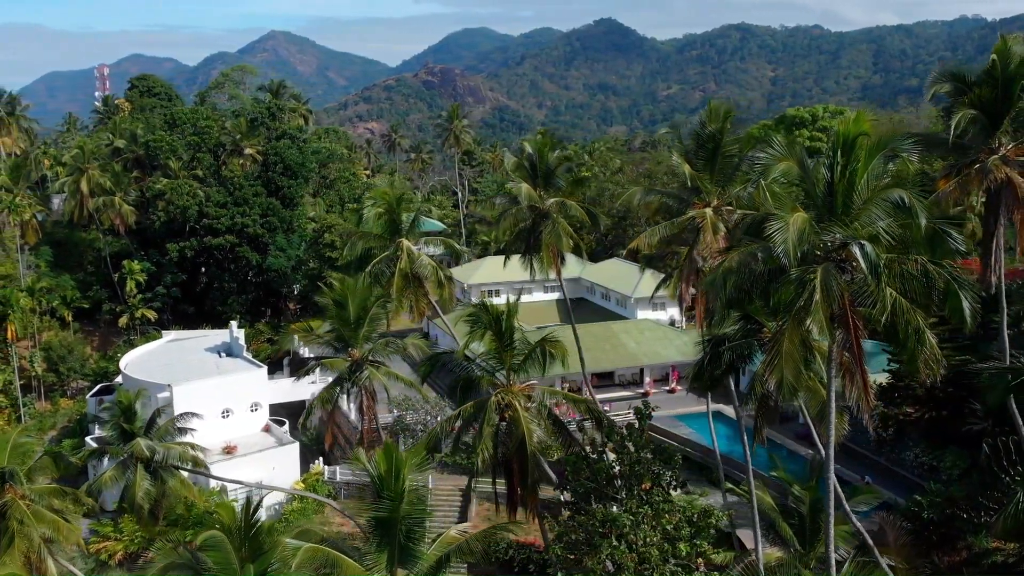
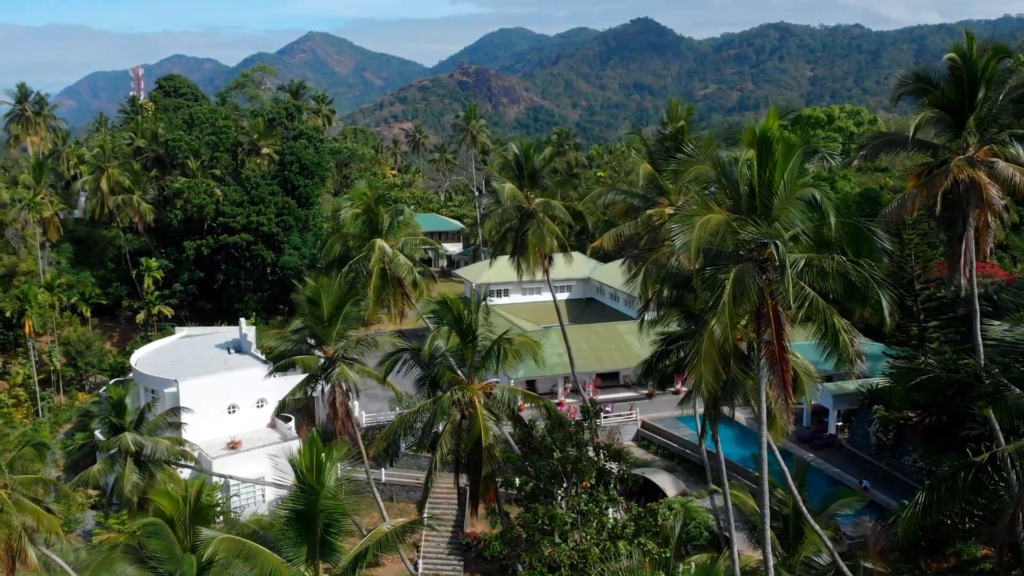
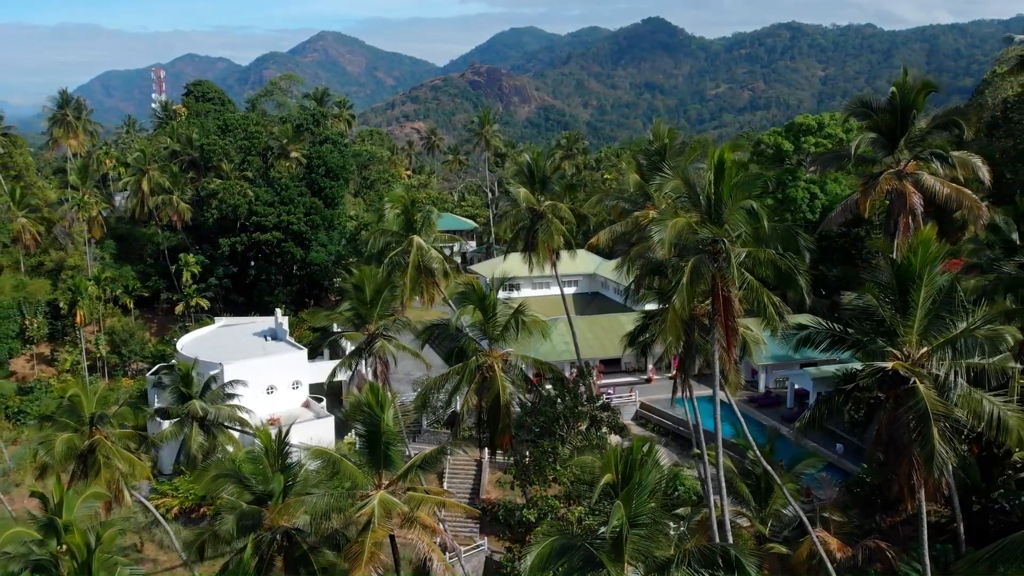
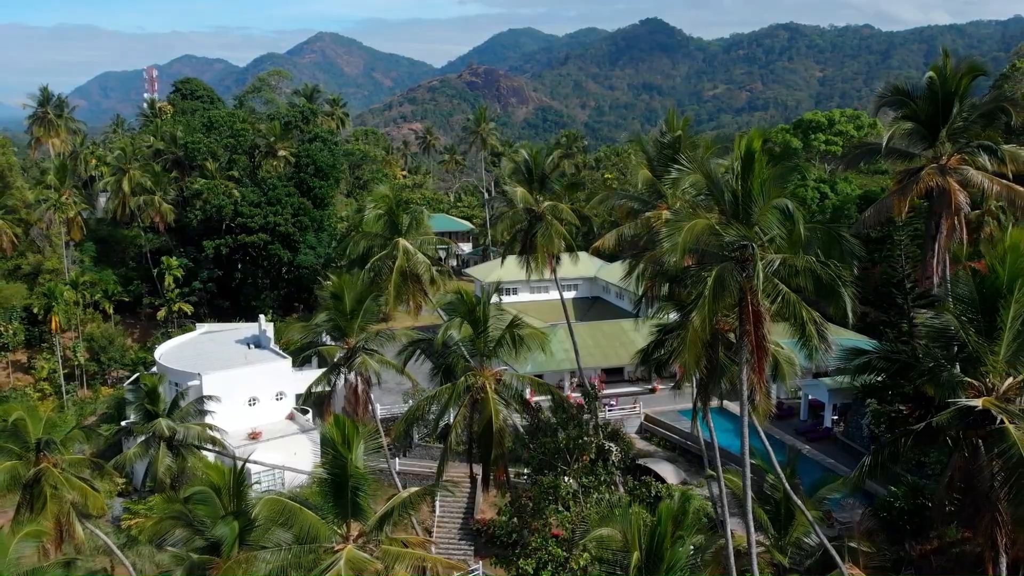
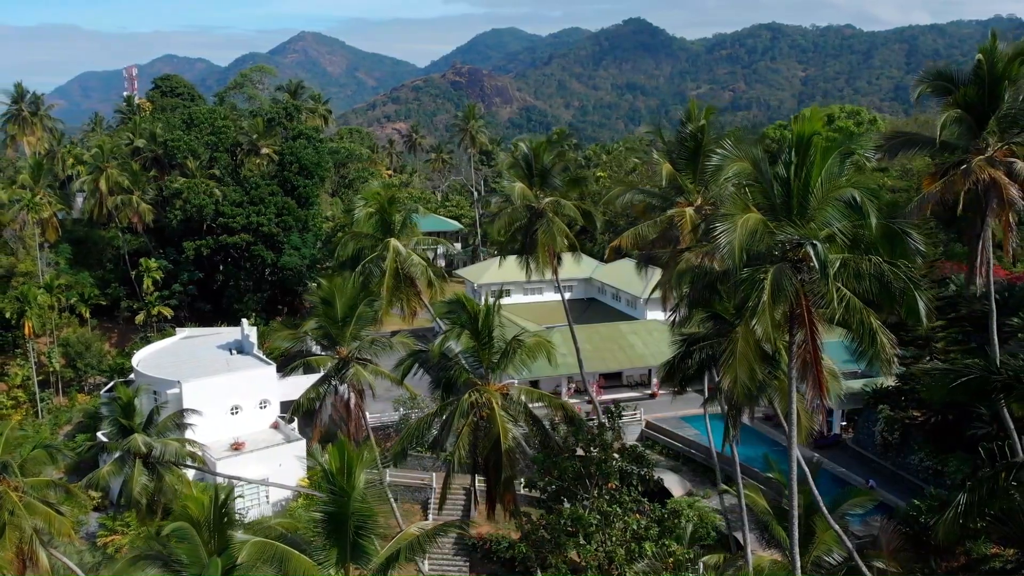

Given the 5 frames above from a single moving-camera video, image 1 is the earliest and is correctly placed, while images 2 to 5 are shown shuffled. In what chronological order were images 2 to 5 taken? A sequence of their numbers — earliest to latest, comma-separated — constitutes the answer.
5, 2, 4, 3
